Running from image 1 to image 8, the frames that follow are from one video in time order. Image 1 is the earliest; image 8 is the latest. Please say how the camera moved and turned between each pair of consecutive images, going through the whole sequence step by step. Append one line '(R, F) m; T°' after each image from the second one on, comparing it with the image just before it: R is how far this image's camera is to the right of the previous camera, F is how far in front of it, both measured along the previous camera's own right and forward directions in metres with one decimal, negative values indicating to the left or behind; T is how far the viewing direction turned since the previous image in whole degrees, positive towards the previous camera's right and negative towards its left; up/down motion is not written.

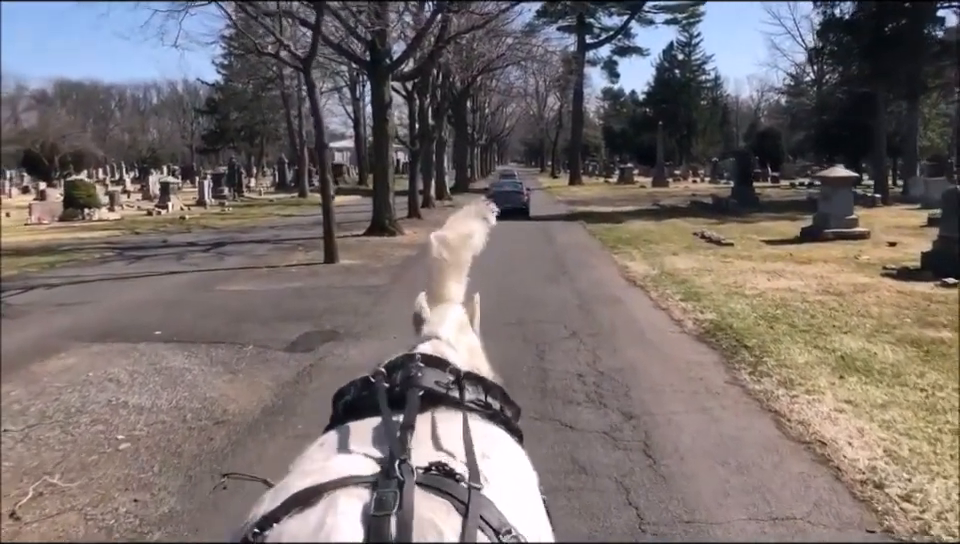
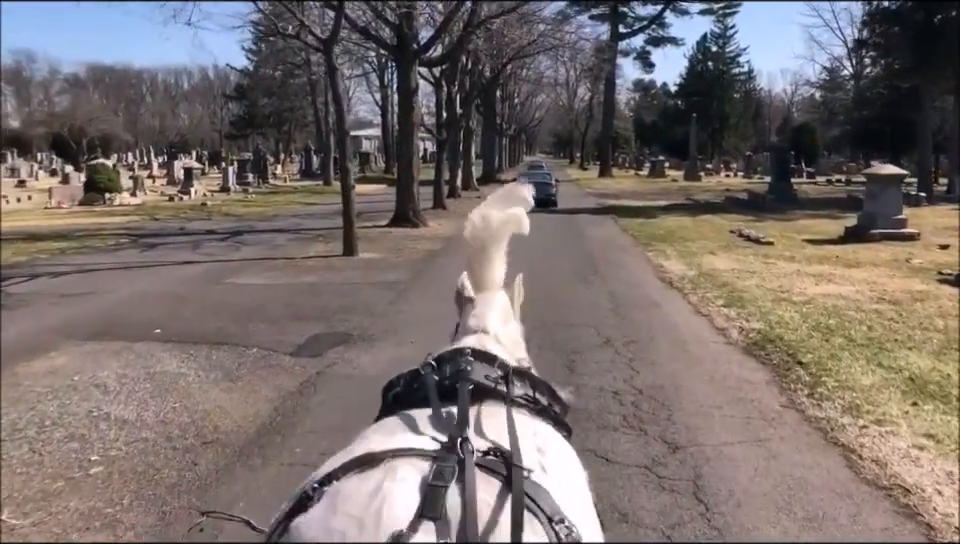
(0.0, +0.7) m; -2°
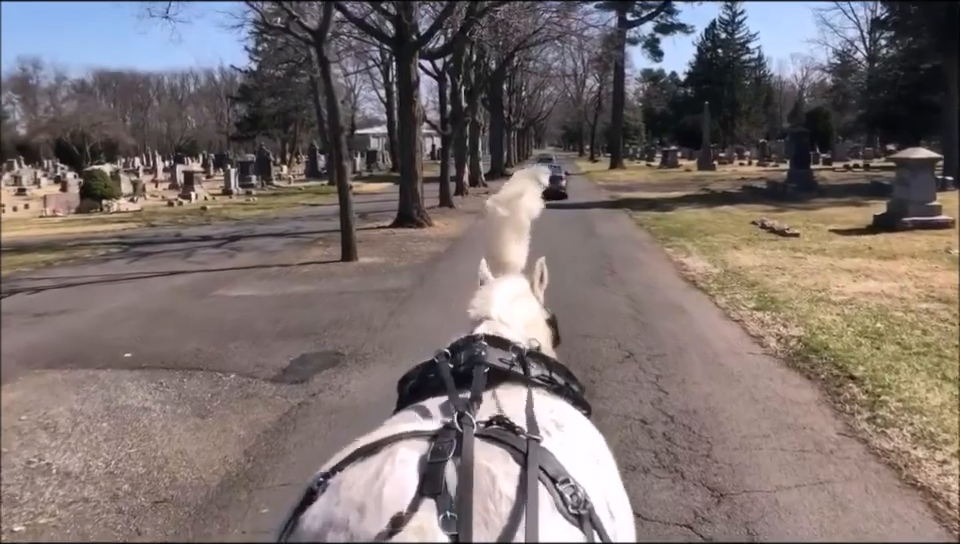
(+0.1, +0.9) m; -1°
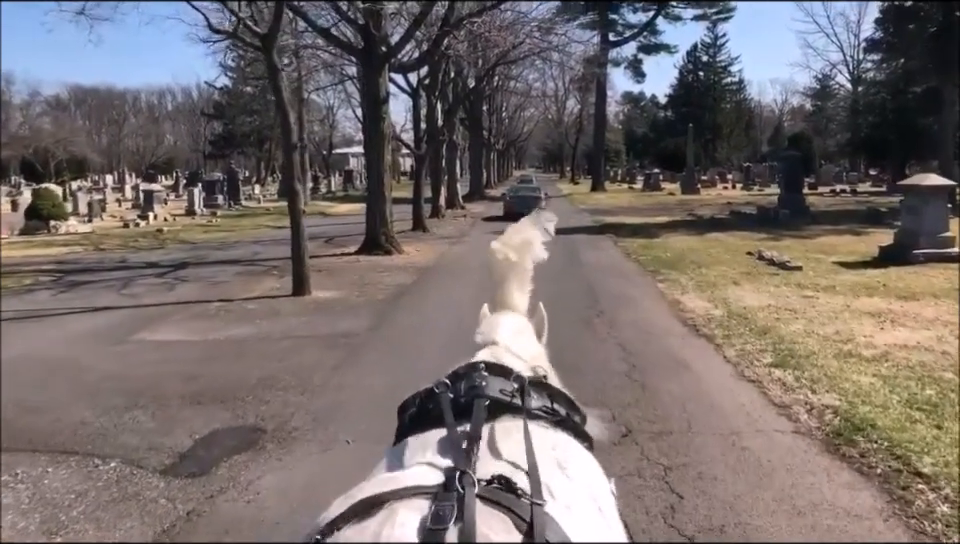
(+0.1, +1.5) m; +1°
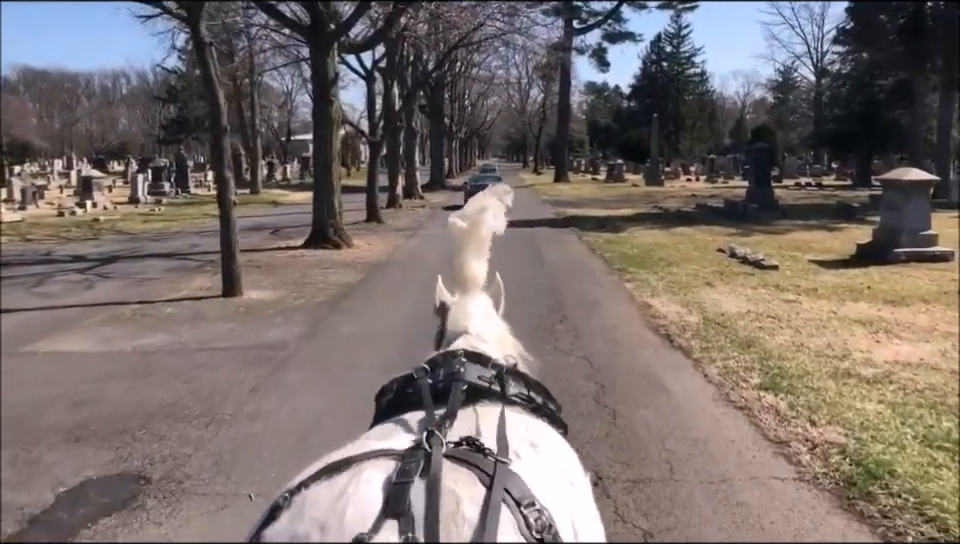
(+0.1, +1.1) m; +2°
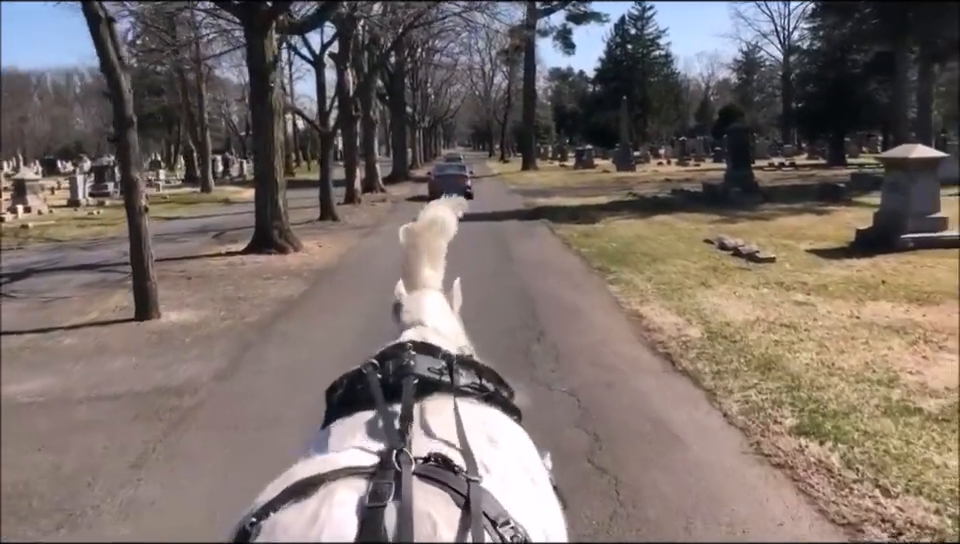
(+0.1, +1.5) m; +2°
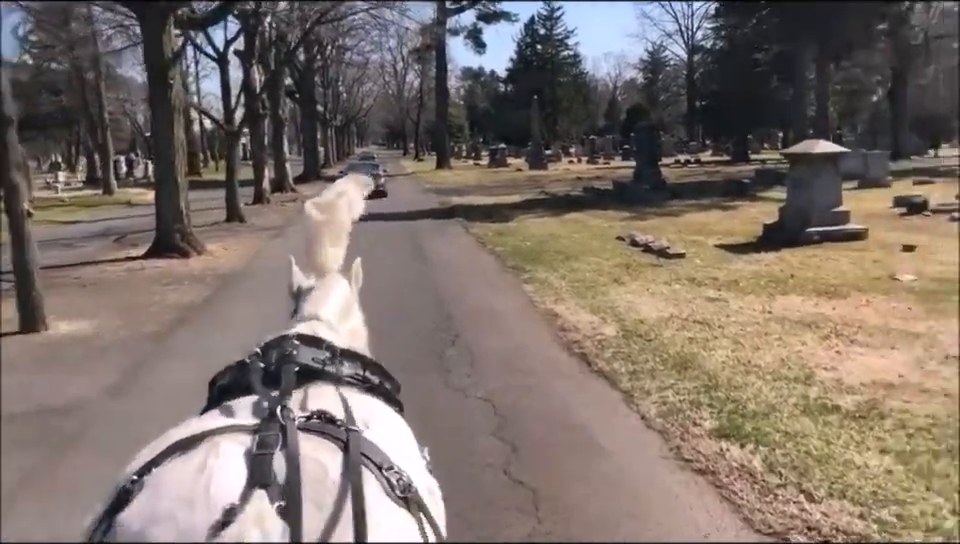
(0.0, +0.3) m; +6°
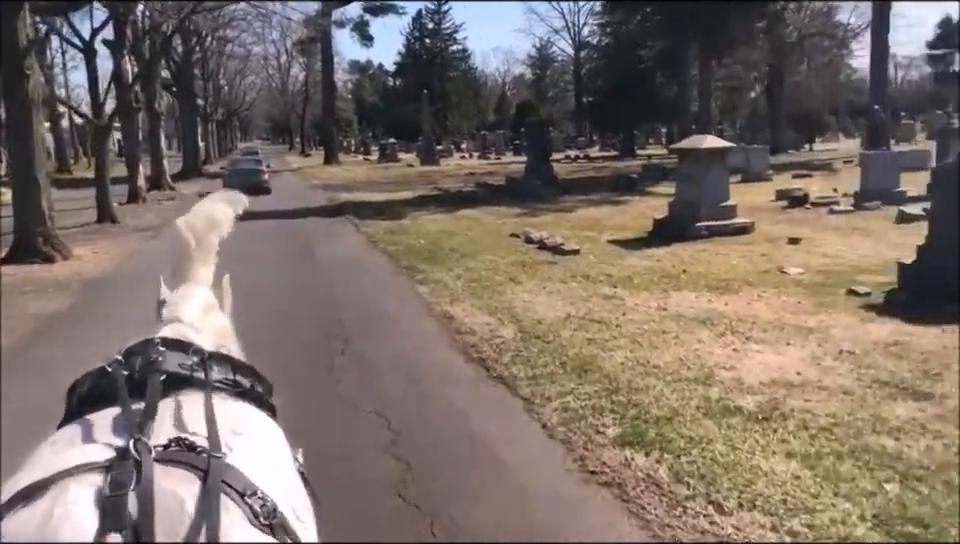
(0.0, +0.3) m; +7°
